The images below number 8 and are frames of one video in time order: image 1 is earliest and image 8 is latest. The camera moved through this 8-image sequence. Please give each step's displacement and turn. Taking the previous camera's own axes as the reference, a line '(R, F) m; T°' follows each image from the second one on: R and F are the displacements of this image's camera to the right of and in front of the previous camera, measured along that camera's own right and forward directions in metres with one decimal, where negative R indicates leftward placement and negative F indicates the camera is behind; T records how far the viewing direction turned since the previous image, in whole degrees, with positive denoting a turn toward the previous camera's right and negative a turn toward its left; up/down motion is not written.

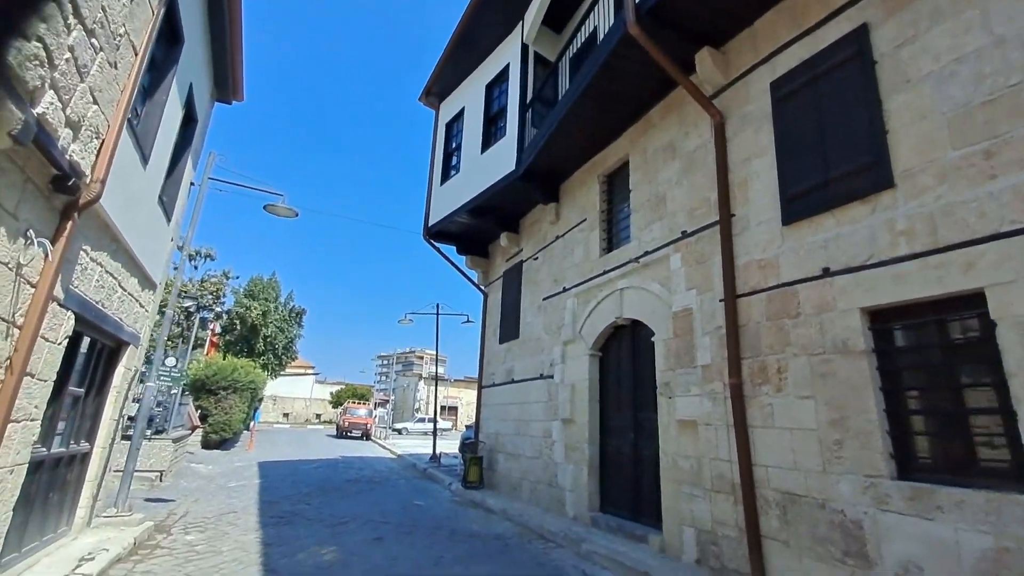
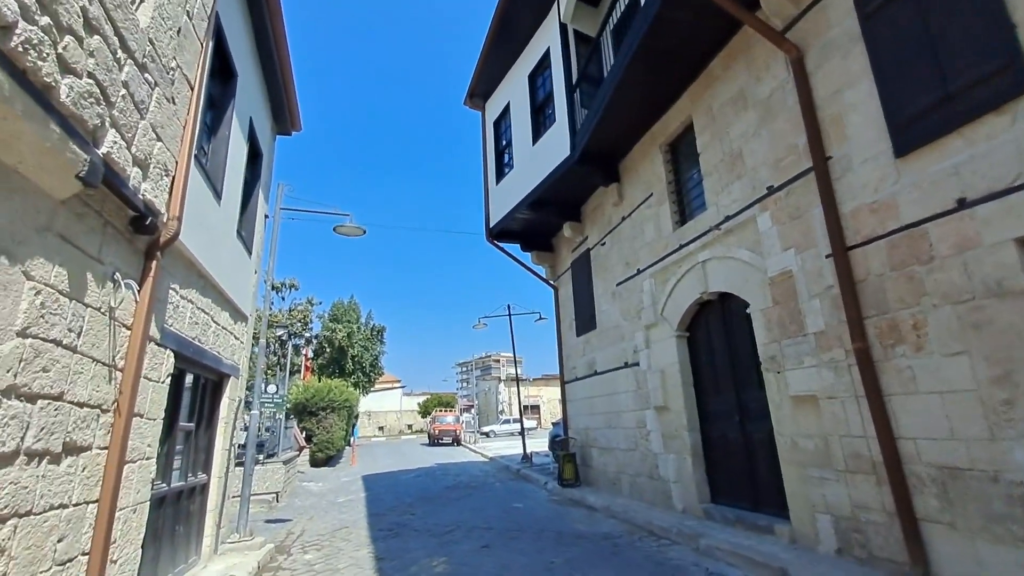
(-0.1, +0.3) m; -8°
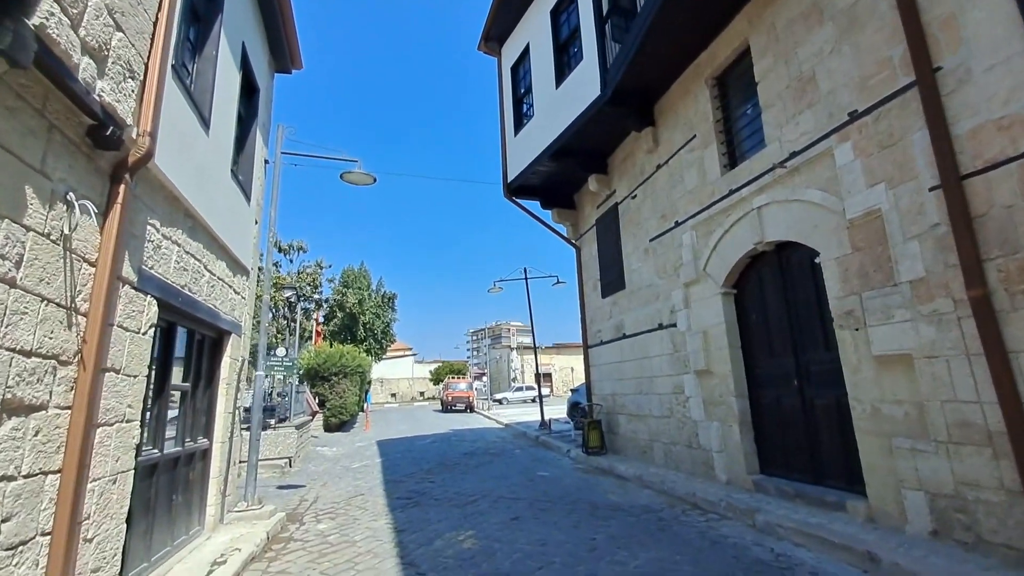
(-0.2, +0.7) m; -1°
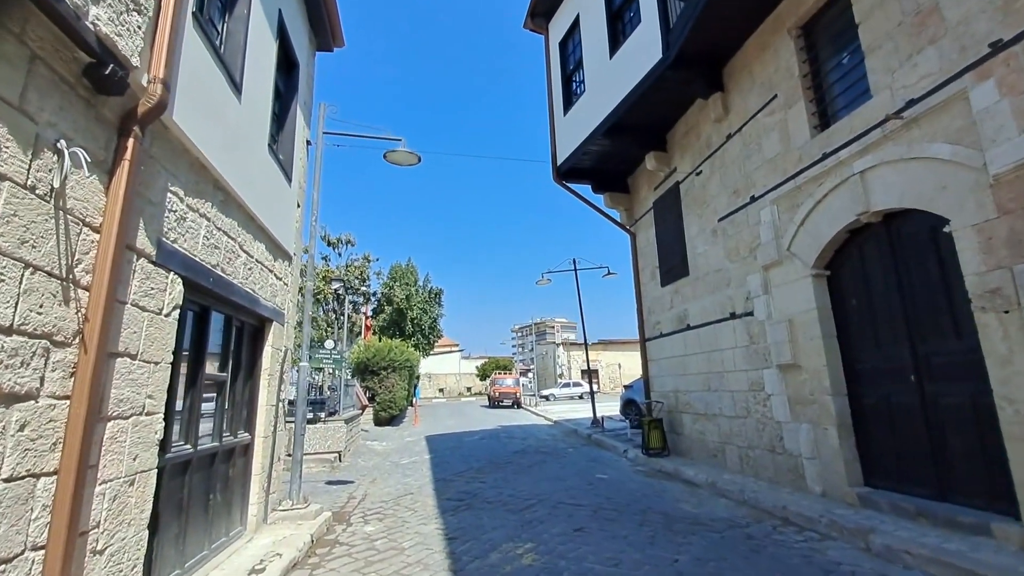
(-0.1, +0.6) m; -5°
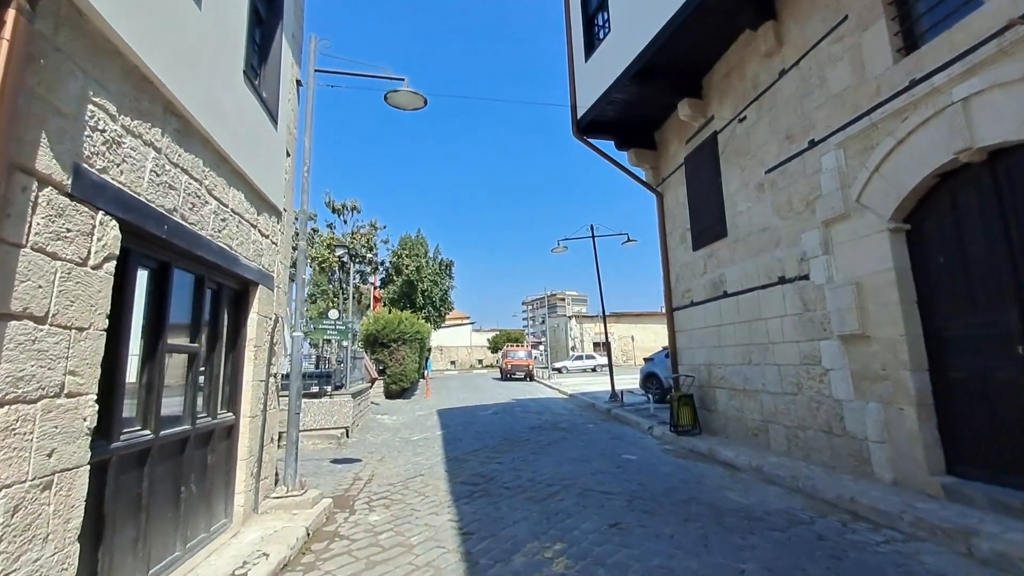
(-0.1, +0.7) m; -1°
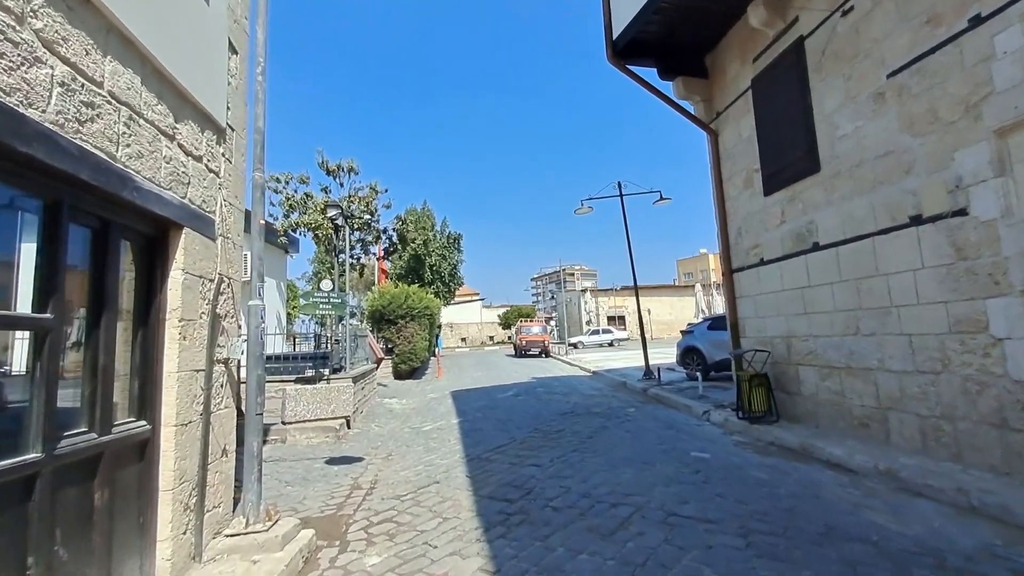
(-0.3, +1.5) m; -1°
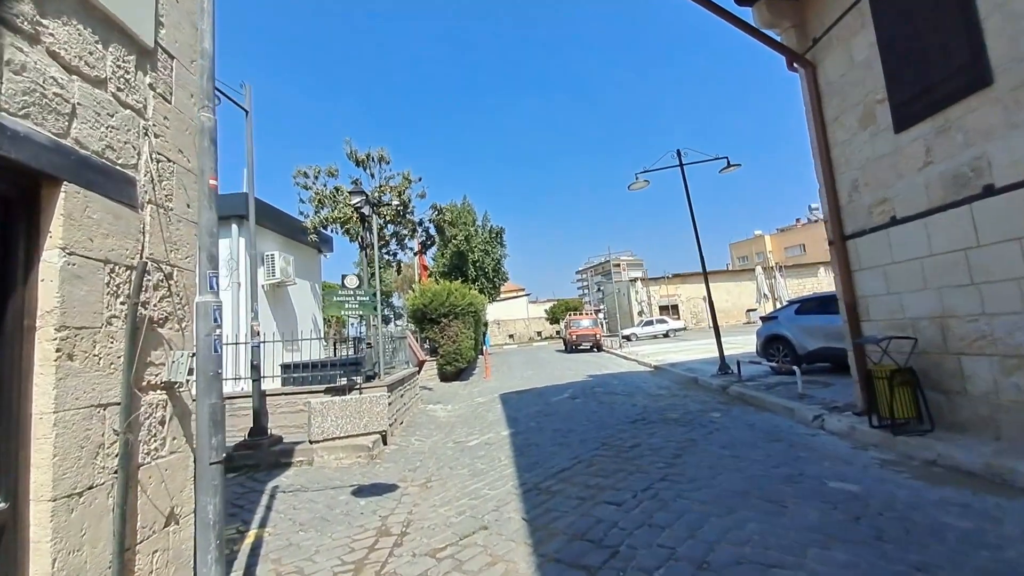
(-0.1, +1.2) m; -5°
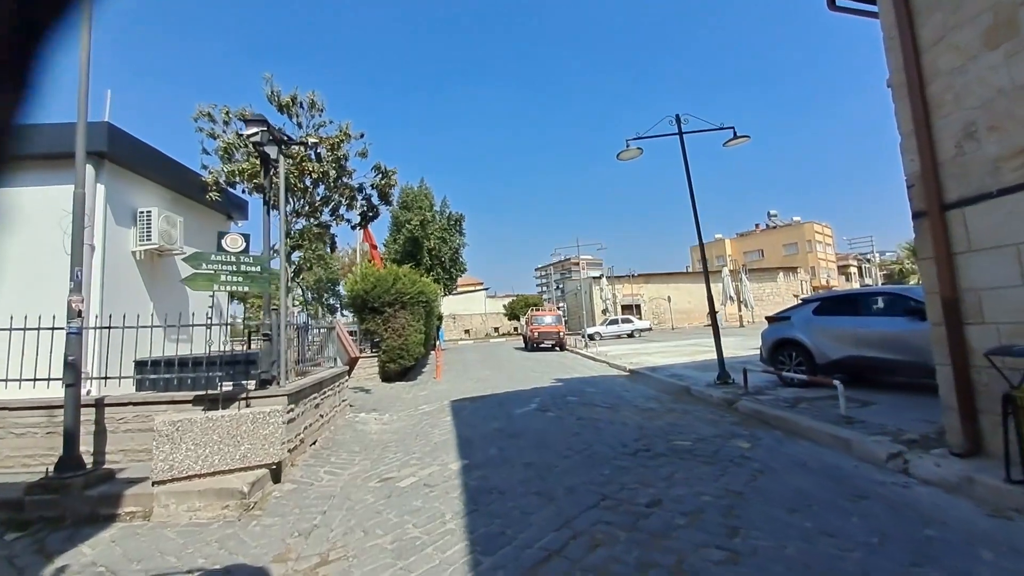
(0.0, +2.0) m; +5°
